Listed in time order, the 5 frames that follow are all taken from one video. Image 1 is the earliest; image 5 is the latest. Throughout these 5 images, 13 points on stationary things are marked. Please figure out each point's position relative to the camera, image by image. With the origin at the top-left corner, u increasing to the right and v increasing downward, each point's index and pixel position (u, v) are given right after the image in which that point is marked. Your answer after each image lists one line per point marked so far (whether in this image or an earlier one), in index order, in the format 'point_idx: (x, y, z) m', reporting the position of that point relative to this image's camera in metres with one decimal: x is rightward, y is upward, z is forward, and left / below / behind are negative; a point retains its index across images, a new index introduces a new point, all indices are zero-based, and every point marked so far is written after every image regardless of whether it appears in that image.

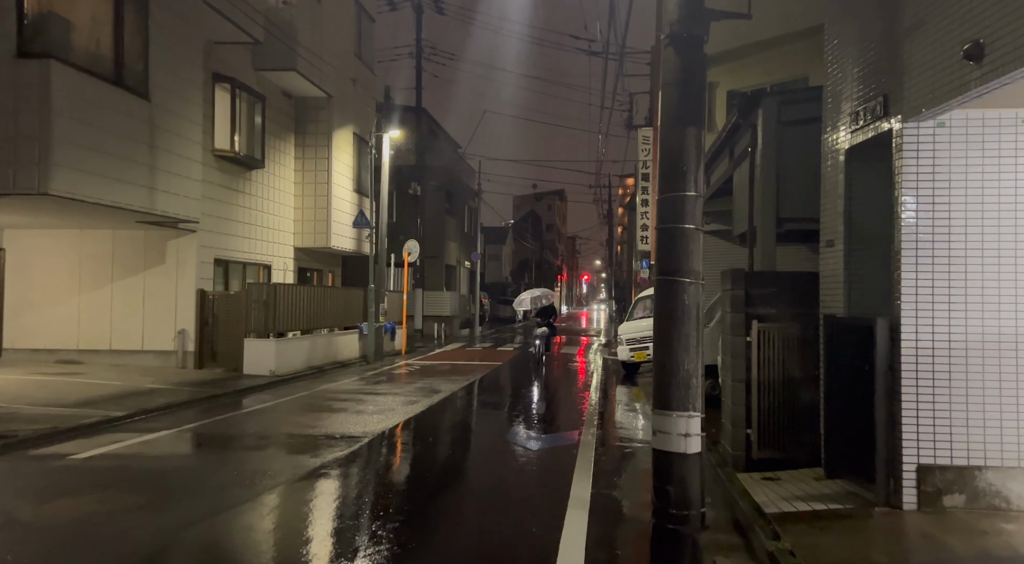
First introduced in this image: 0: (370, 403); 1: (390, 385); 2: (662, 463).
0: (-2.6, -2.3, +13.4) m
1: (-2.8, -2.4, +16.7) m
2: (+1.3, -1.6, +6.3) m
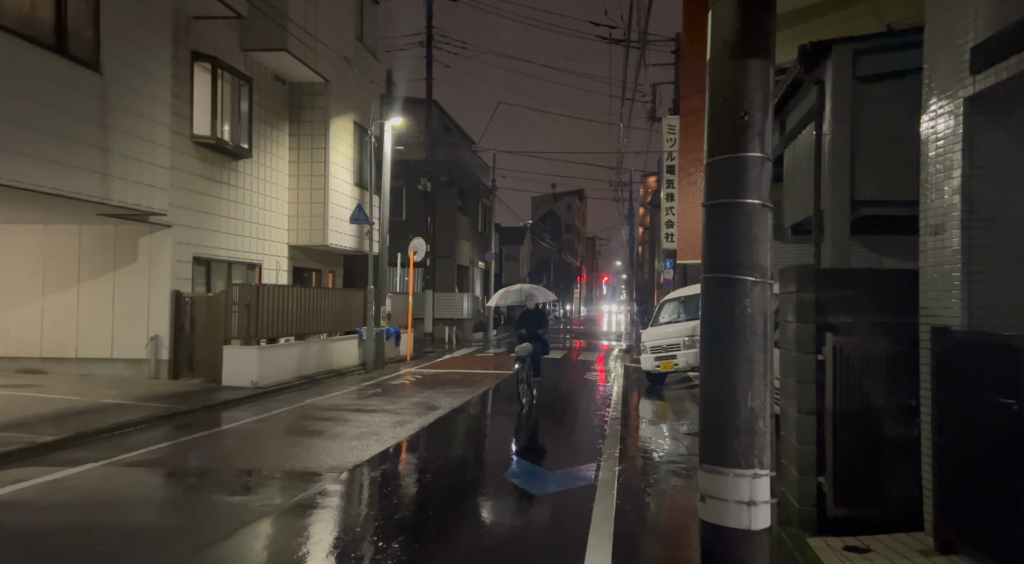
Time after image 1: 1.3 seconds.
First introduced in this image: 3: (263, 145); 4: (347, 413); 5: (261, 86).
0: (-2.5, -2.3, +11.6) m
1: (-2.6, -2.4, +14.9) m
2: (+1.2, -1.6, +4.4) m
3: (-6.4, +3.5, +18.9) m
4: (-2.9, -2.3, +12.9) m
5: (-6.4, +5.0, +18.6) m
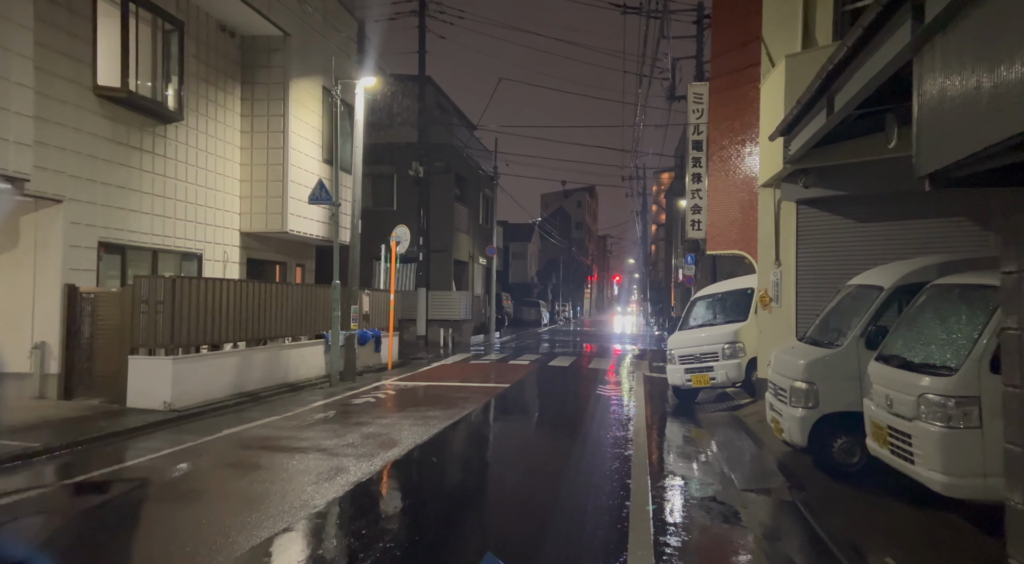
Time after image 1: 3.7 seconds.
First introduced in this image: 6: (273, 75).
0: (-2.7, -2.2, +8.2) m
1: (-2.8, -2.2, +11.4) m
2: (+0.9, -1.4, +0.8) m
3: (-6.5, +3.7, +15.5) m
4: (-3.1, -2.2, +9.4) m
5: (-6.5, +5.1, +15.2) m
6: (-5.5, +4.8, +16.8) m
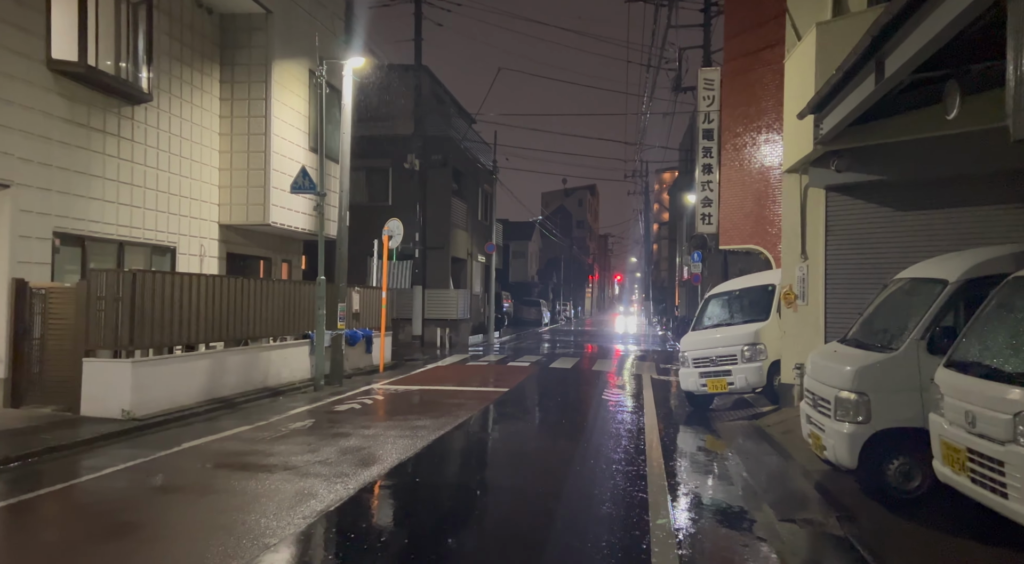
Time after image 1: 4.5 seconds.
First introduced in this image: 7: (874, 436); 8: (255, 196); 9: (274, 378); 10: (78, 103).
0: (-2.8, -2.1, +7.0) m
1: (-2.8, -2.2, +10.2) m
2: (+0.9, -1.3, -0.4) m
3: (-6.6, +3.8, +14.3) m
4: (-3.1, -2.1, +8.2) m
5: (-6.5, +5.2, +14.0) m
6: (-5.5, +4.8, +15.6) m
7: (+3.3, -1.4, +6.6) m
8: (-5.5, +1.9, +15.7) m
9: (-4.8, -1.9, +14.6) m
10: (-7.0, +2.9, +11.7) m
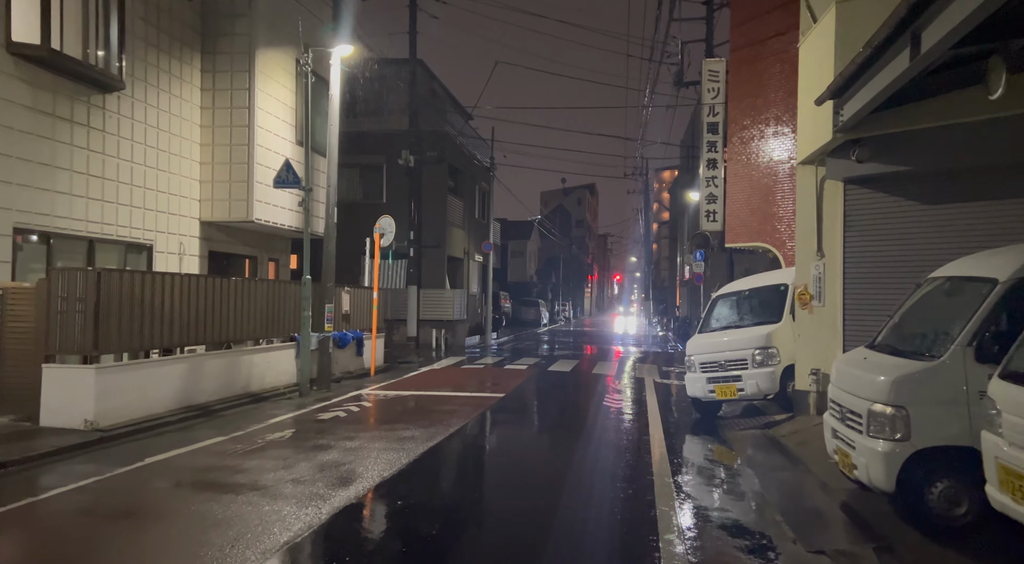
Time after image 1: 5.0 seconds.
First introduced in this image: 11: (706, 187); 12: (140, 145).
0: (-2.8, -2.1, +6.2) m
1: (-2.8, -2.2, +9.4) m
2: (+0.8, -1.3, -1.1) m
3: (-6.6, +3.8, +13.5) m
4: (-3.2, -2.1, +7.5) m
5: (-6.6, +5.2, +13.3) m
6: (-5.6, +4.8, +14.8) m
7: (+3.2, -1.4, +5.9) m
8: (-5.6, +1.9, +14.9) m
9: (-4.8, -1.9, +13.8) m
10: (-7.0, +2.9, +10.9) m
11: (+5.1, +2.5, +19.2) m
12: (-6.7, +2.5, +13.2) m
